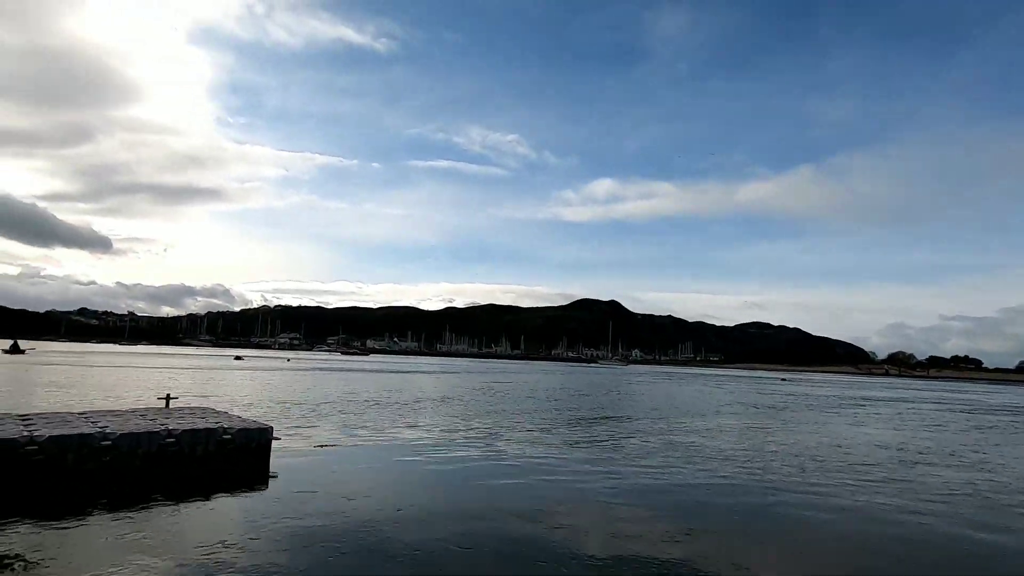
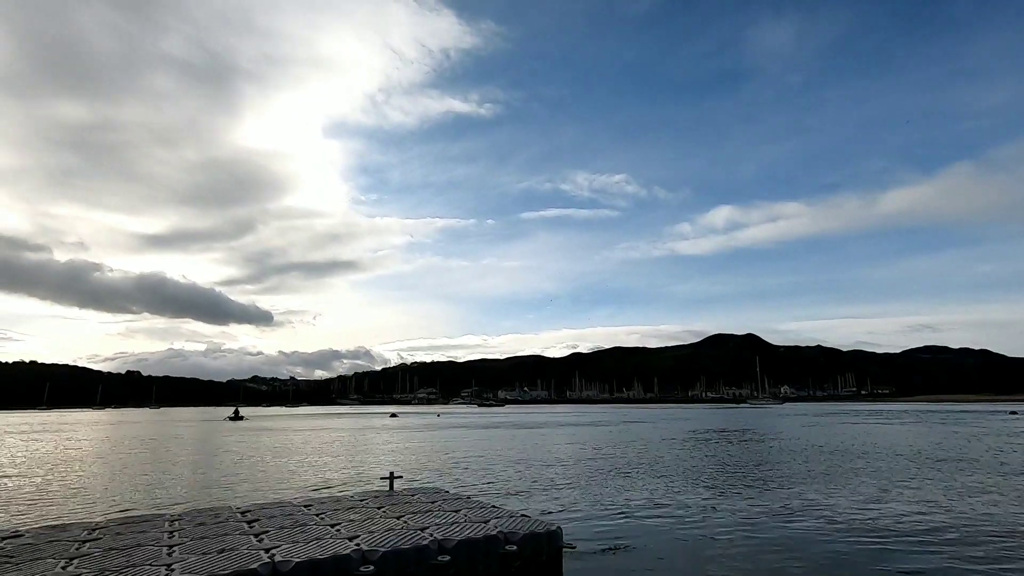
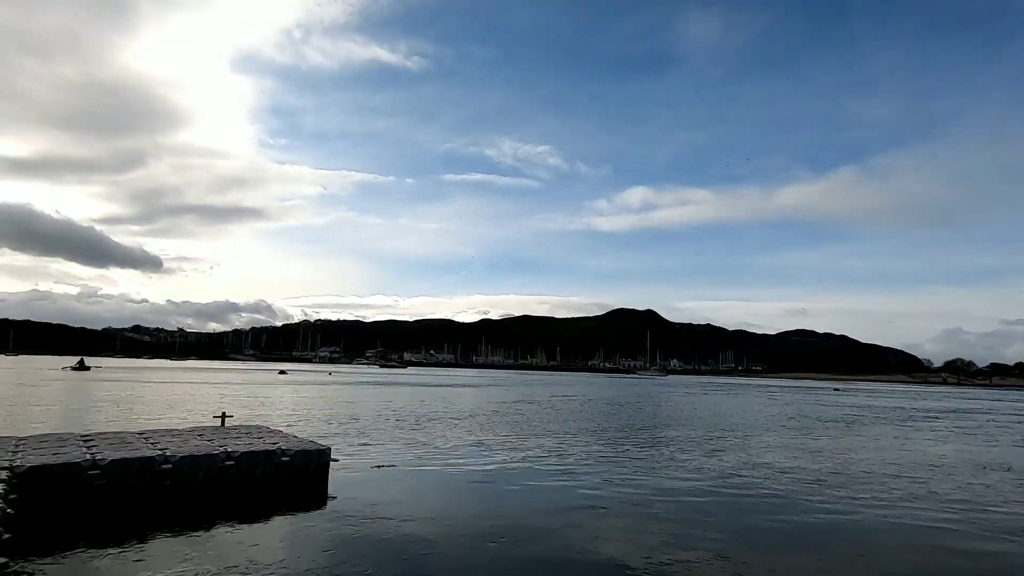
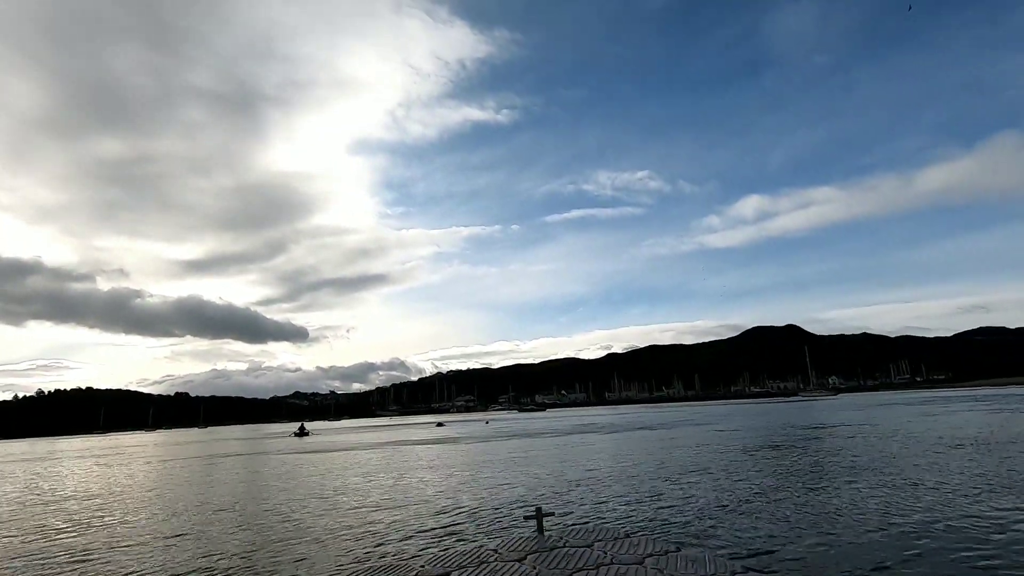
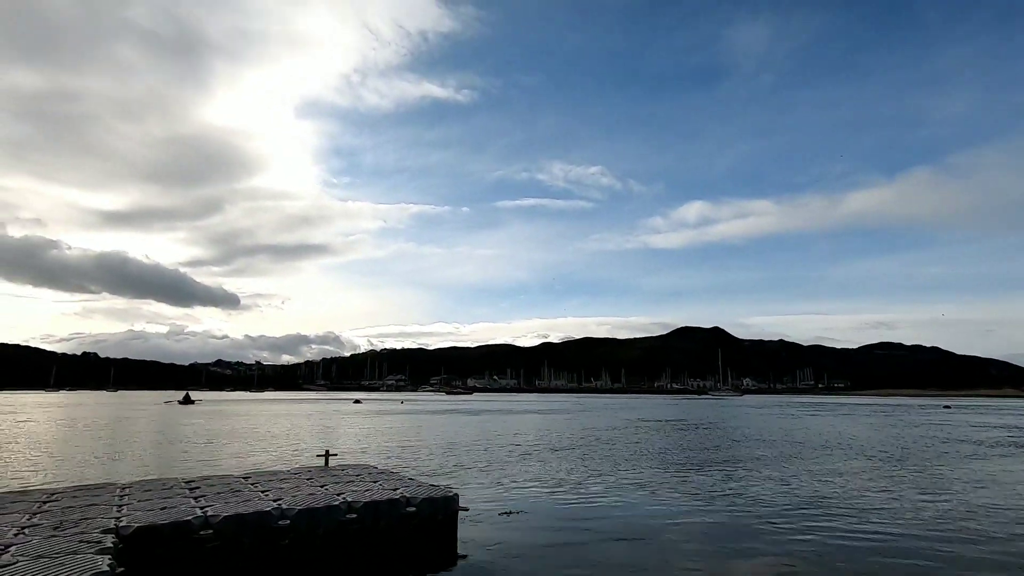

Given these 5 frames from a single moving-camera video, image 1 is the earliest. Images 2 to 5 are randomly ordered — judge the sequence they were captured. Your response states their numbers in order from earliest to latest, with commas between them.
3, 5, 2, 4
